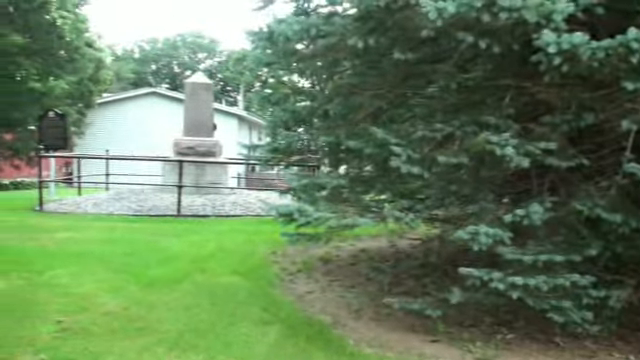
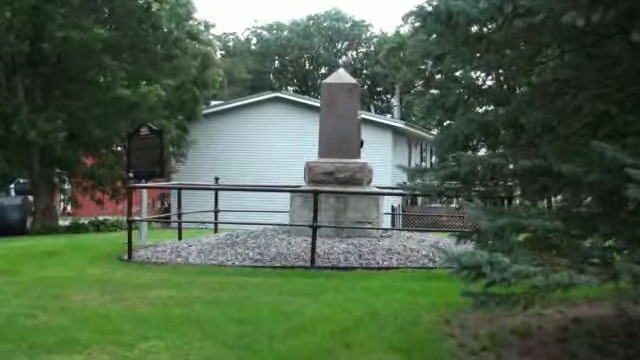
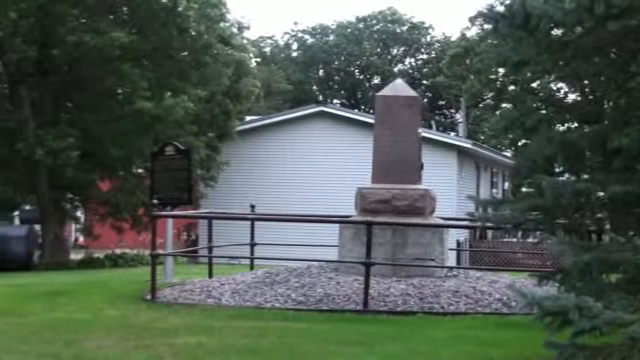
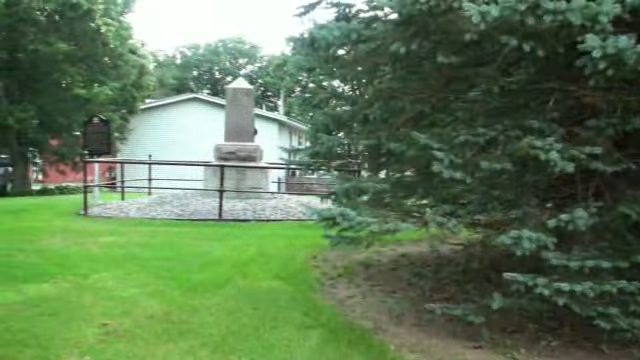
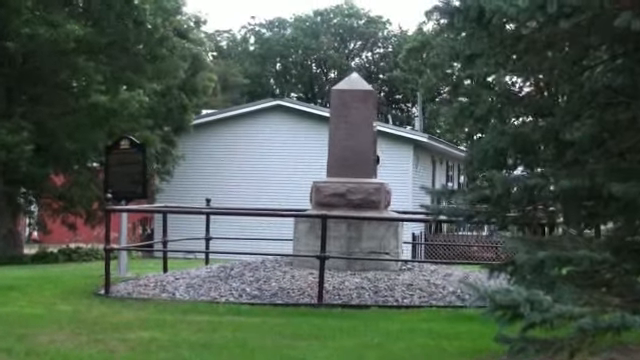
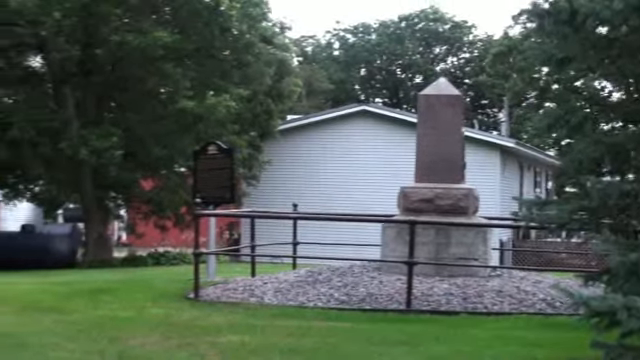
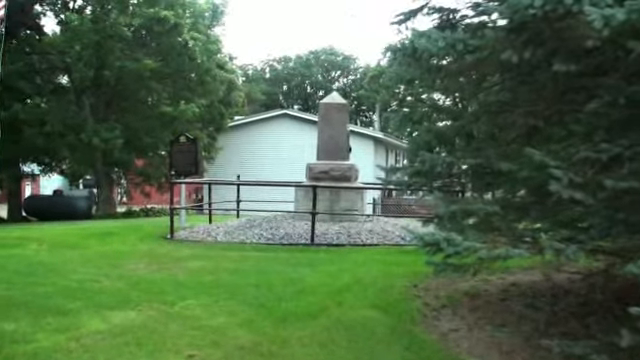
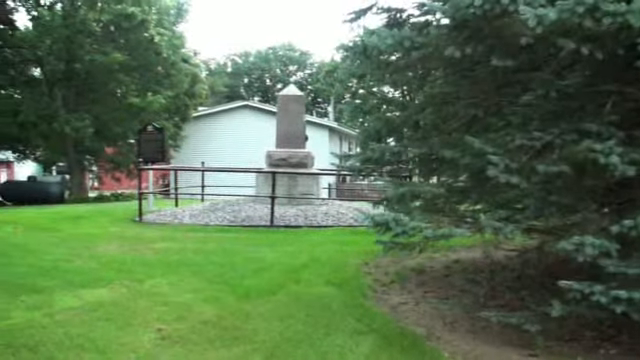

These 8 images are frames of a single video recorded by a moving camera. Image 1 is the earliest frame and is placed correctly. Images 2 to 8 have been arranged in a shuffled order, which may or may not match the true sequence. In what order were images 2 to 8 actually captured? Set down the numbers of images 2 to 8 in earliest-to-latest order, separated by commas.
4, 8, 7, 2, 5, 3, 6
